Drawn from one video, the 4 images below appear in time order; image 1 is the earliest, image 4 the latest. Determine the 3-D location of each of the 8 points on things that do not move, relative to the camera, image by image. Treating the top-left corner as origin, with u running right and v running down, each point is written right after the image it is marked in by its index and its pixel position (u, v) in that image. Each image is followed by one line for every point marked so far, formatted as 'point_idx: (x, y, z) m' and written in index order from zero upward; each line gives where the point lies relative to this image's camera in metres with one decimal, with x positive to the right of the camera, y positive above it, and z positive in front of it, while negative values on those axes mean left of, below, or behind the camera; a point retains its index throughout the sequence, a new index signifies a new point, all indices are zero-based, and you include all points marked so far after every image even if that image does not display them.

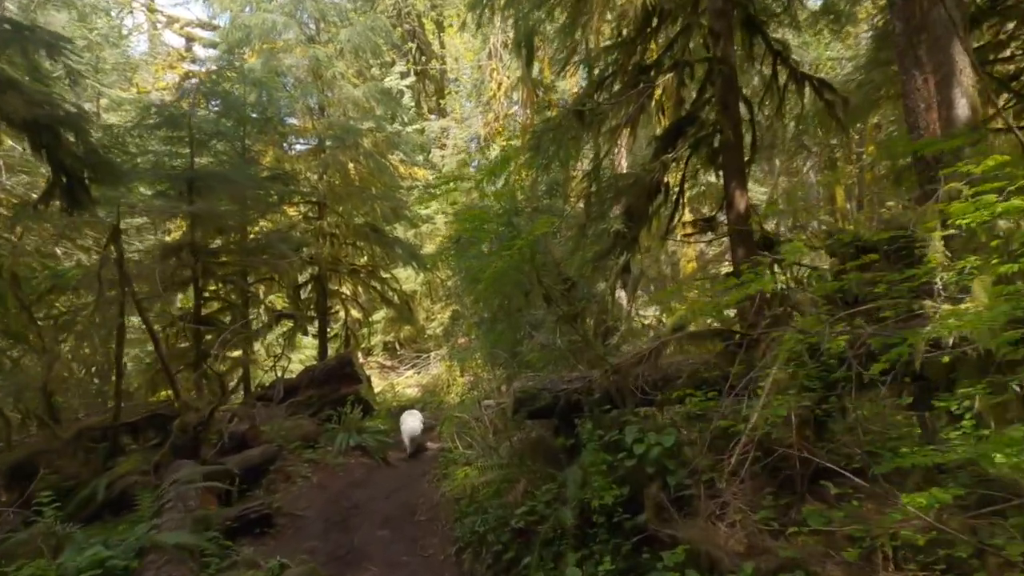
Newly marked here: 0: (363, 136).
0: (-4.3, +4.4, +15.7) m
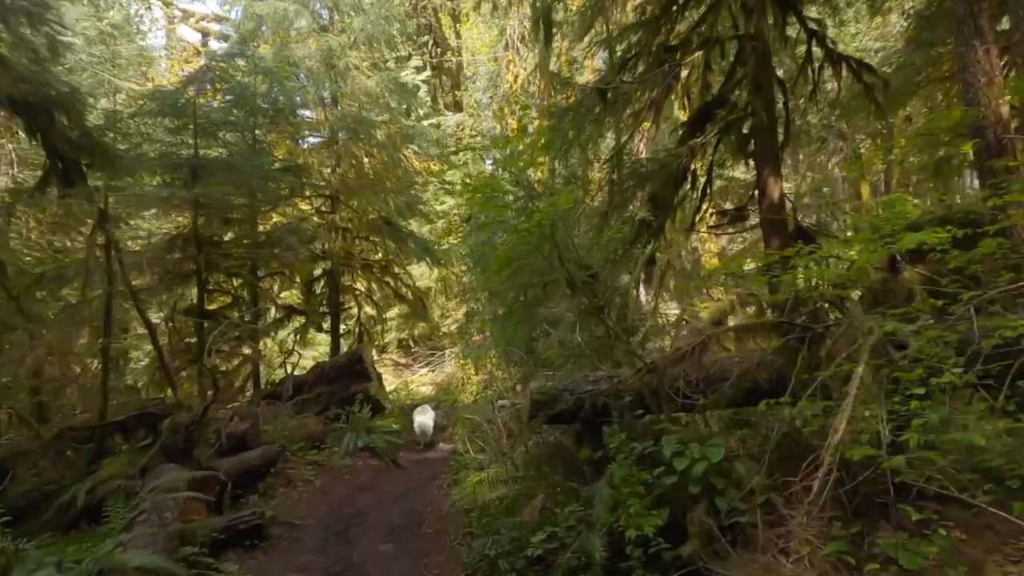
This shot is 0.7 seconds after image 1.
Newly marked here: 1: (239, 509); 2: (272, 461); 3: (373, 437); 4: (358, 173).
0: (-3.9, +4.6, +15.3) m
1: (-3.3, -2.7, +6.5) m
2: (-3.4, -2.4, +7.4) m
3: (-2.4, -2.5, +9.1) m
4: (-4.4, +3.3, +15.4) m
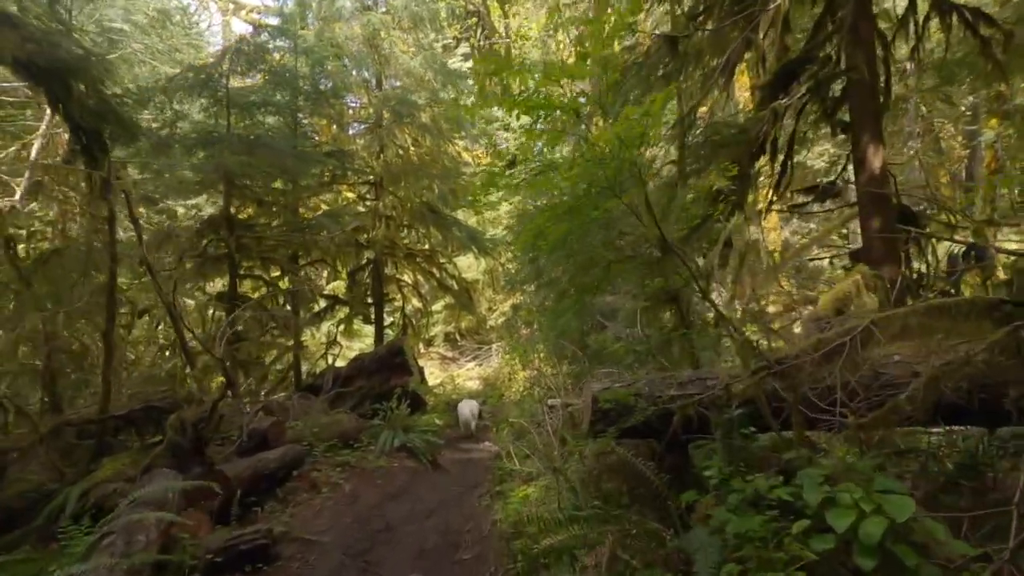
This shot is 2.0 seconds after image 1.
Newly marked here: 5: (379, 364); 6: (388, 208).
0: (-2.5, +4.8, +14.6) m
1: (-2.8, -2.5, +5.8) m
2: (-2.8, -2.2, +6.8) m
3: (-1.6, -2.3, +8.3) m
4: (-3.0, +3.6, +14.8) m
5: (-2.5, -1.4, +10.1) m
6: (-3.5, +2.2, +14.9) m
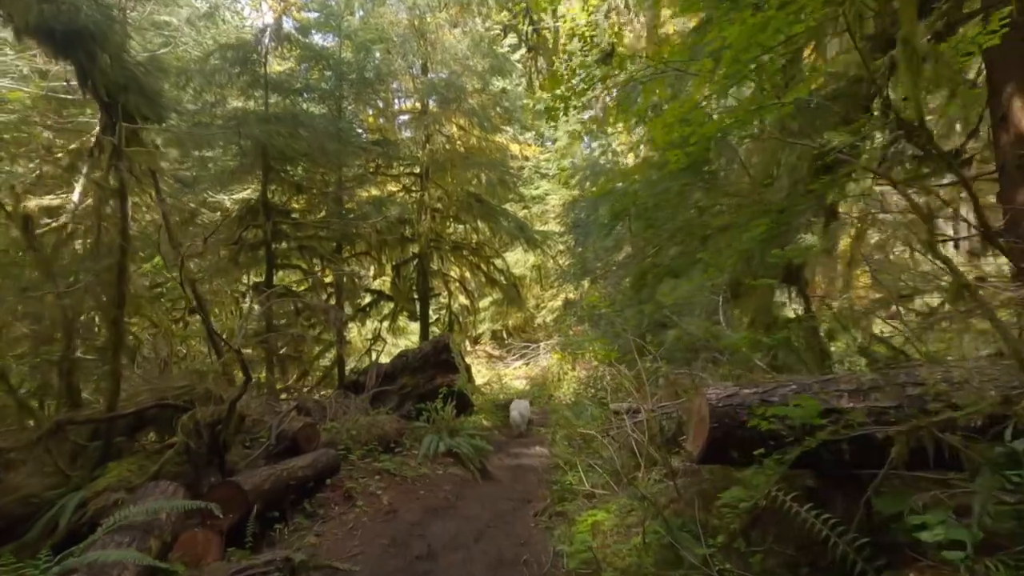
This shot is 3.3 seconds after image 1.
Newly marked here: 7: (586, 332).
0: (-1.1, +5.0, +13.8) m
1: (-2.2, -2.3, +5.1) m
2: (-2.1, -2.1, +6.1) m
3: (-0.8, -2.2, +7.5) m
4: (-1.7, +3.8, +14.1) m
5: (-1.6, -1.3, +9.4) m
6: (-2.1, +2.4, +14.3) m
7: (+1.5, -0.8, +10.3) m
